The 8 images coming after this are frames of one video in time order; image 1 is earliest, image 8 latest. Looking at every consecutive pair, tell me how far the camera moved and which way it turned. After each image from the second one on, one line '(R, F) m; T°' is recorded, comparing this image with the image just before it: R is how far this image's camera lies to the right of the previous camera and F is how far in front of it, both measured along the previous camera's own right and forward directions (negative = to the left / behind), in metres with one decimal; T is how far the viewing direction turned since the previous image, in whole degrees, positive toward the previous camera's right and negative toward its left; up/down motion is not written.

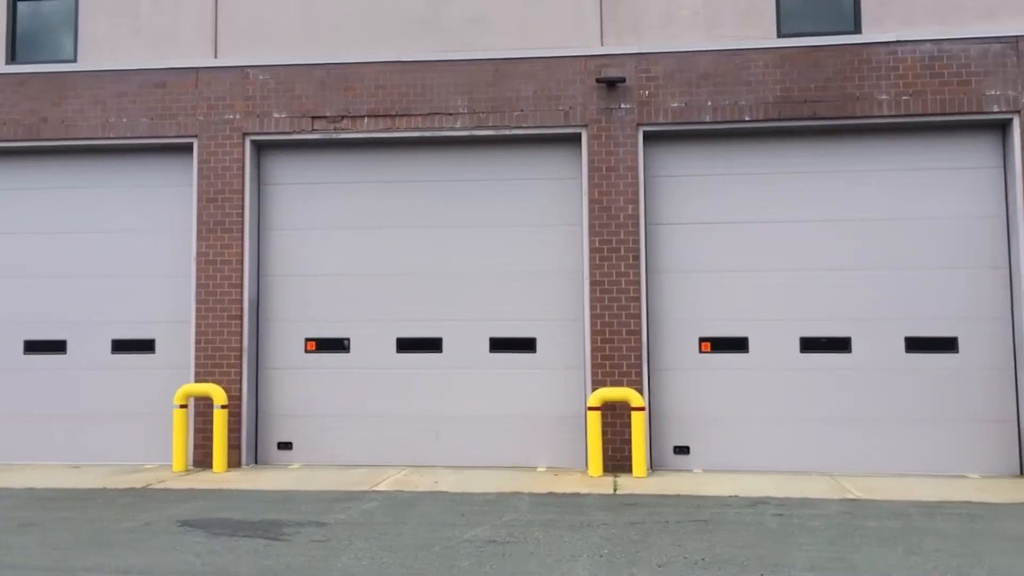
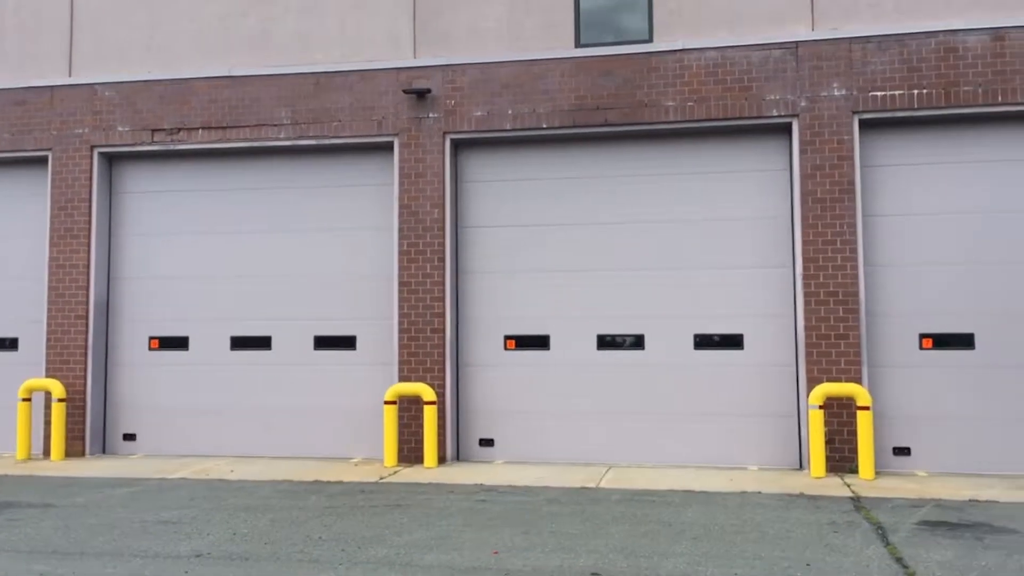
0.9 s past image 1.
(+3.7, -0.5) m; -3°
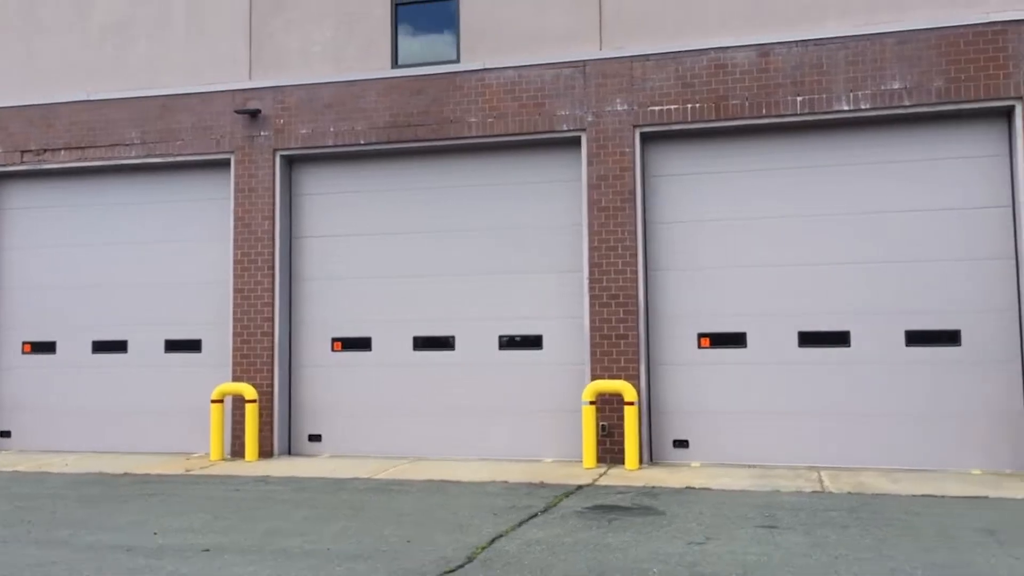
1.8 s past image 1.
(+3.6, -0.8) m; -2°
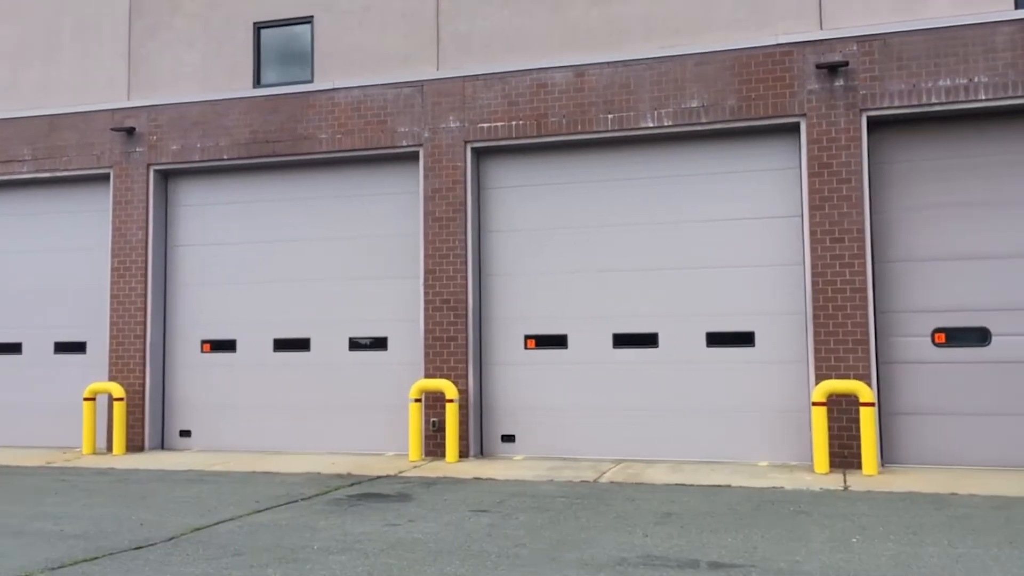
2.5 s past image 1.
(+3.0, -0.8) m; -1°
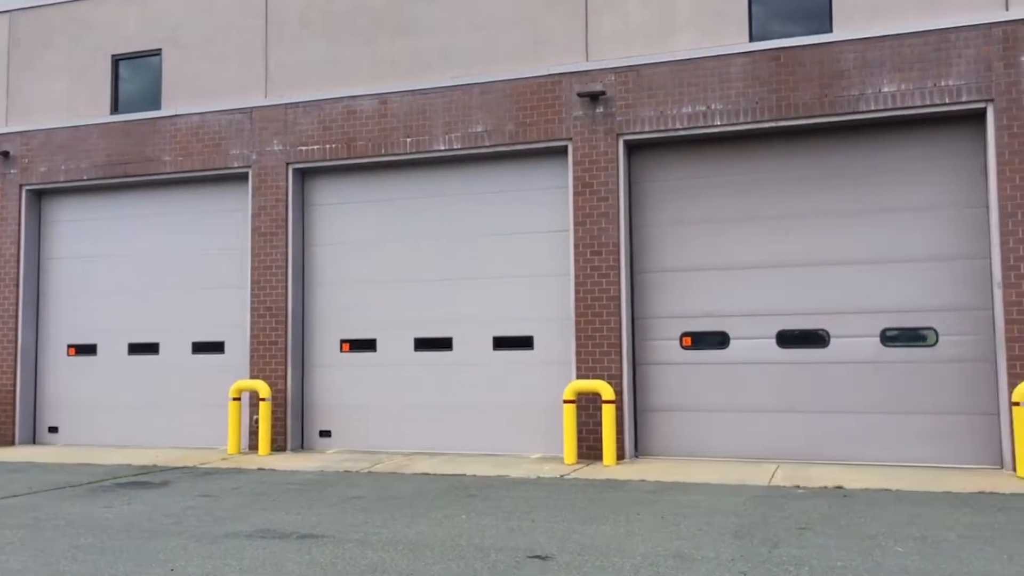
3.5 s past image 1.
(+3.8, -1.2) m; -1°
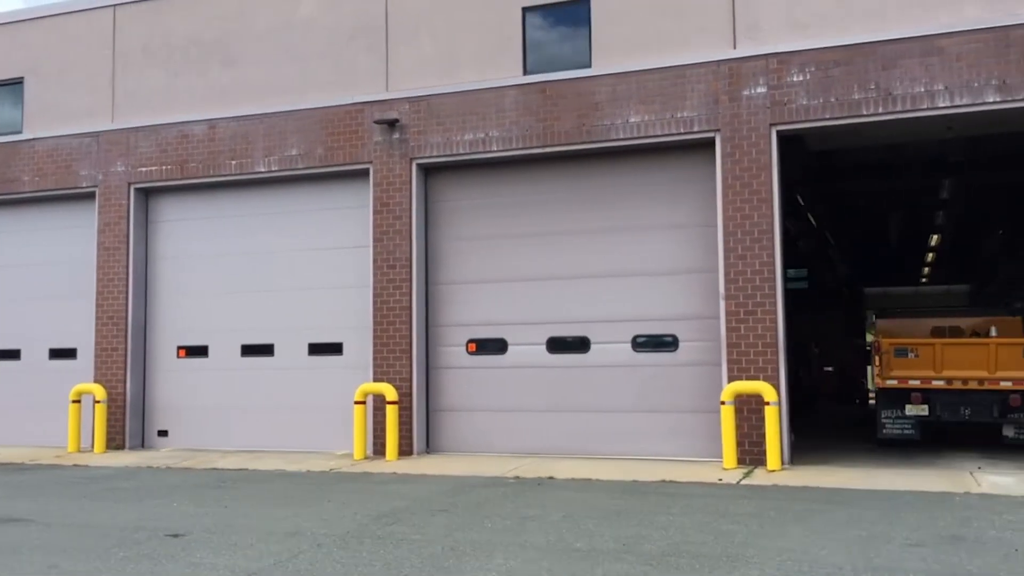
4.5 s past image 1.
(+3.6, -1.2) m; 0°
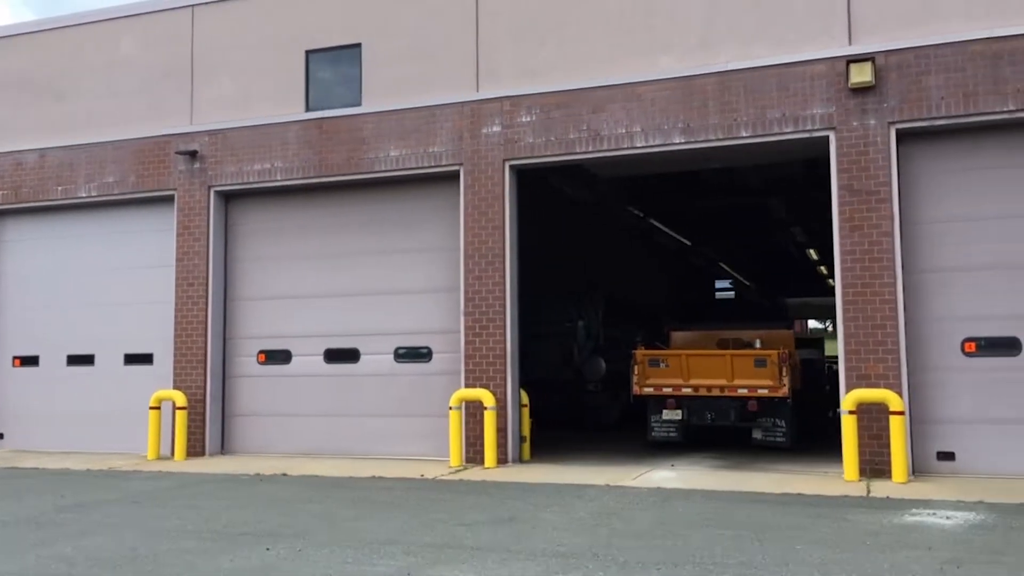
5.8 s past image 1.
(+4.1, -1.4) m; 0°
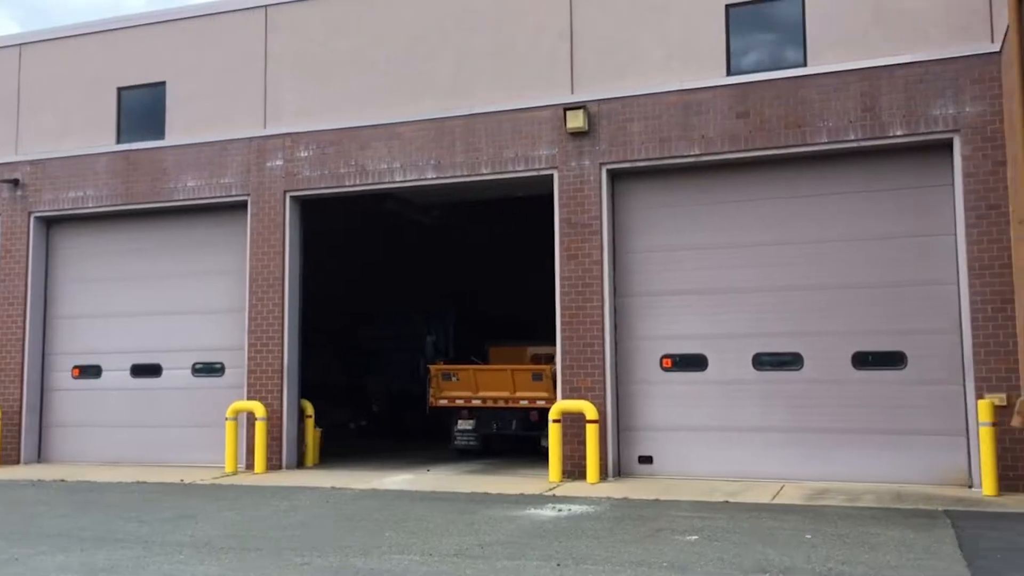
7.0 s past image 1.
(+3.8, -1.3) m; +2°
